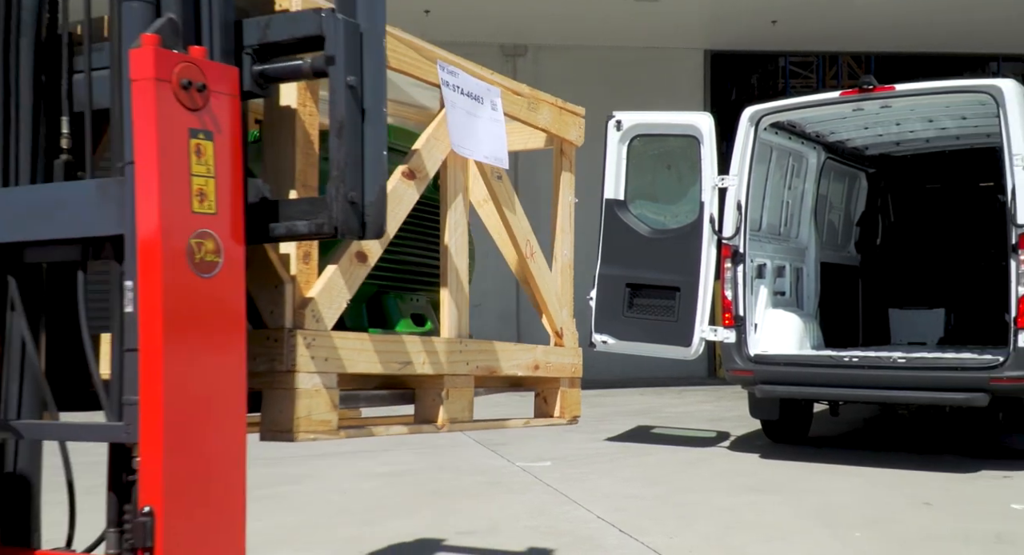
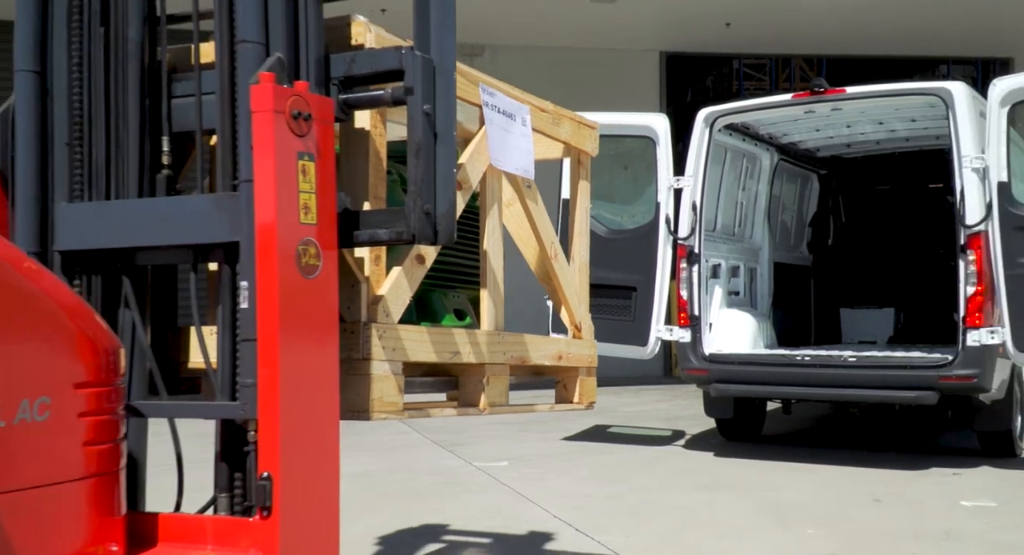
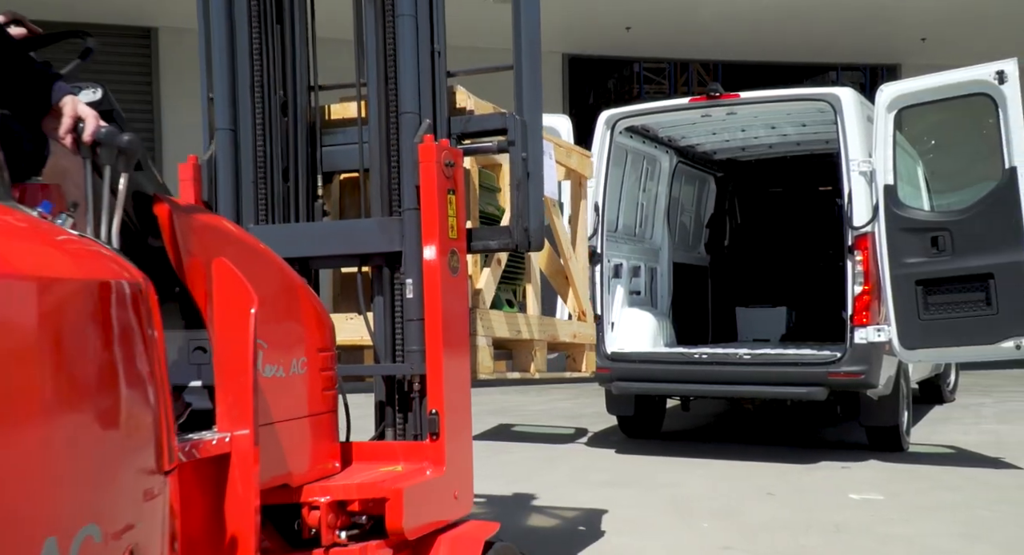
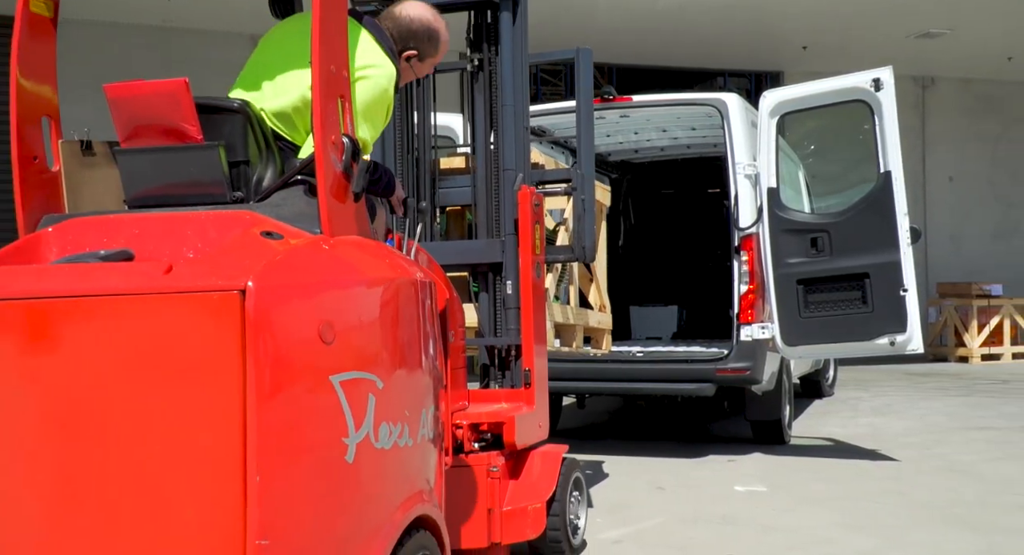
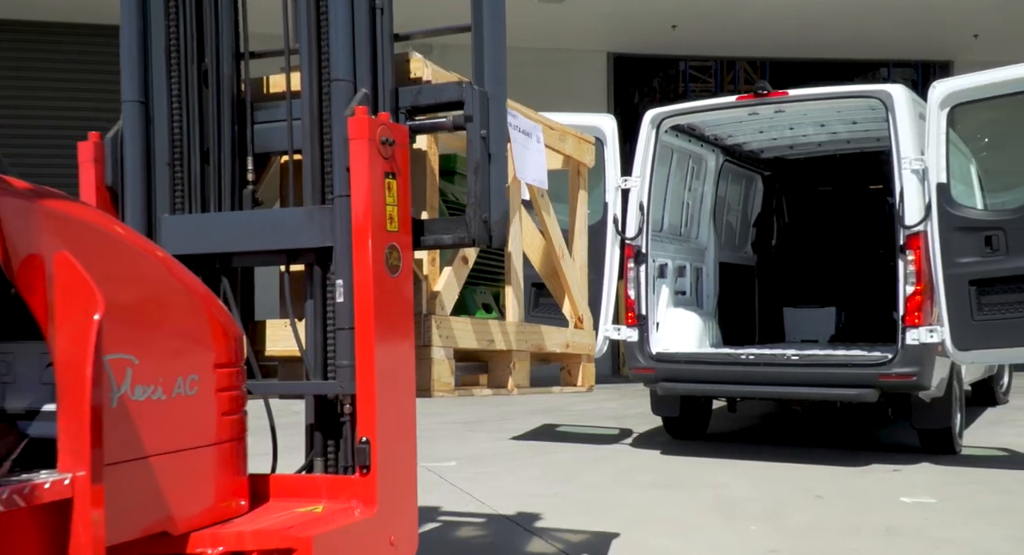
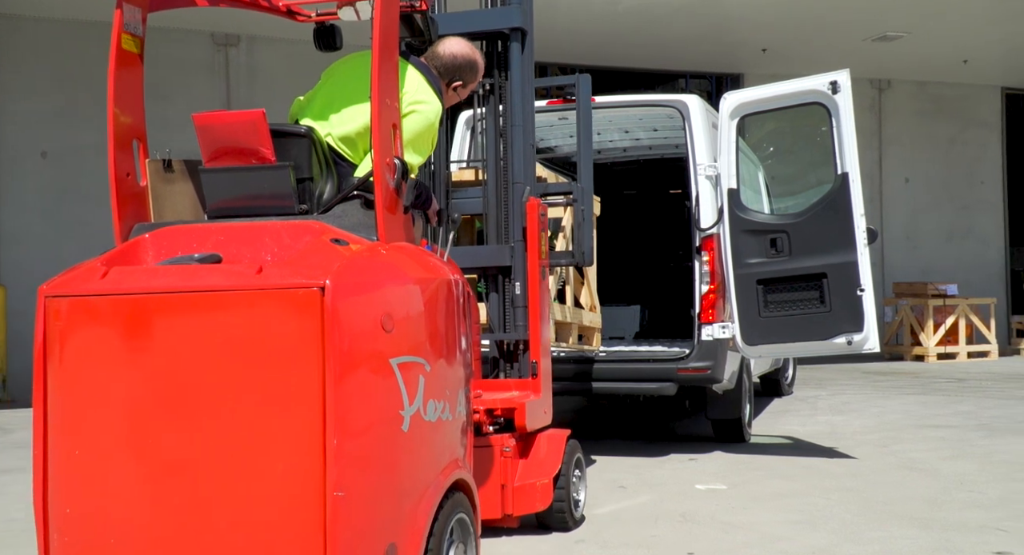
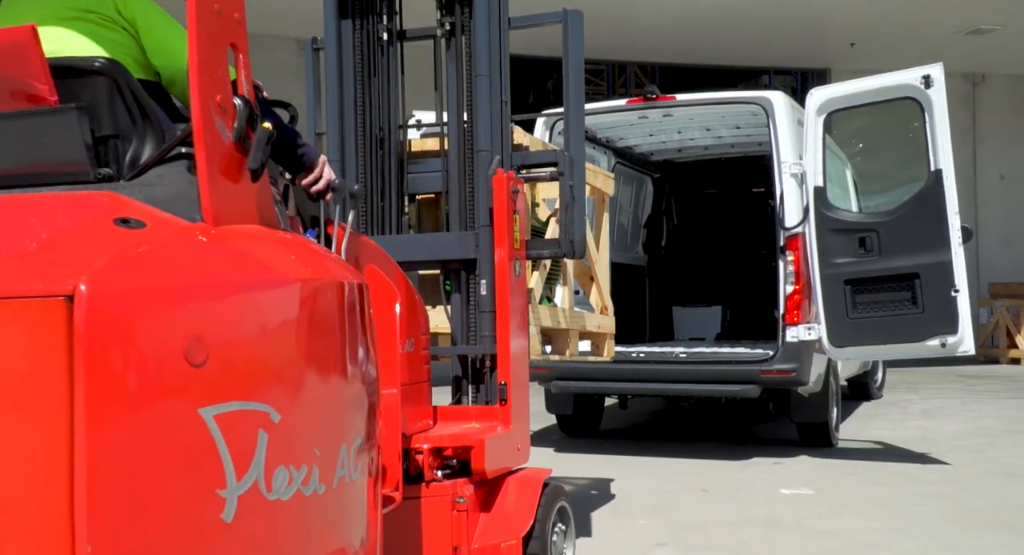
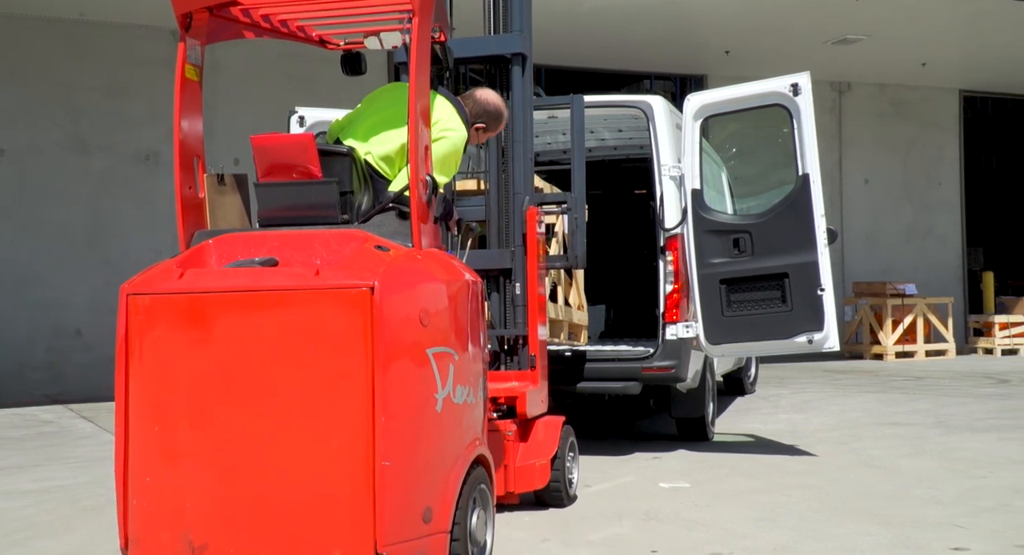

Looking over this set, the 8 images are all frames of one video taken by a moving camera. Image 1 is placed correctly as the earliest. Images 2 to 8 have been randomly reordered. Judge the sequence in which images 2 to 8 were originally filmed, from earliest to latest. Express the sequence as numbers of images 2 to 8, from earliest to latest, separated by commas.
2, 5, 3, 7, 4, 6, 8
